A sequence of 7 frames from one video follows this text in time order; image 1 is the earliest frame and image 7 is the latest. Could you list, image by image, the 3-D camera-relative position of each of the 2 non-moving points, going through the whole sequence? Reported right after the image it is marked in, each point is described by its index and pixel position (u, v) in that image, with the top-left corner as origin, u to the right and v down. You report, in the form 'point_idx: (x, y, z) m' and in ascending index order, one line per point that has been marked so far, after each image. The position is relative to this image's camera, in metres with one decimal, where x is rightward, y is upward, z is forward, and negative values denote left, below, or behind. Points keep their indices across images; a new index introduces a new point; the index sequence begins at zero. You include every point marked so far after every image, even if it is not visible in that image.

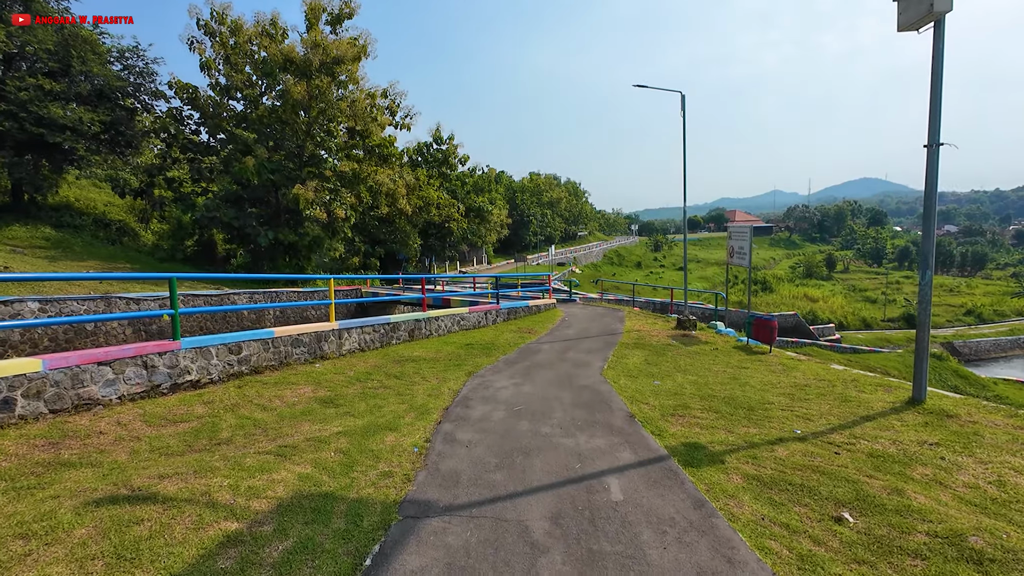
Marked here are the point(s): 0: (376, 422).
0: (-1.2, -1.2, +4.2) m
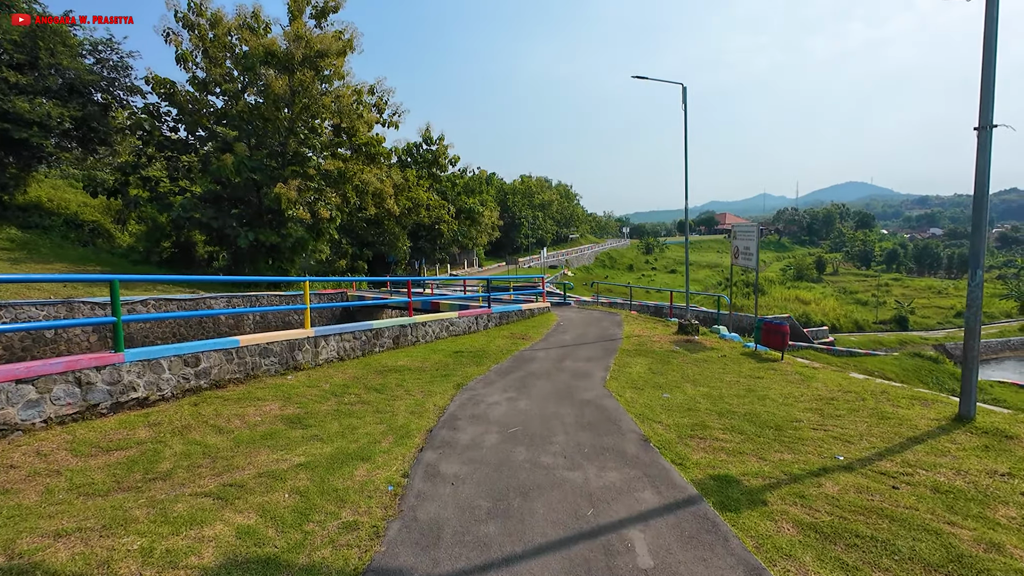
0: (-1.2, -1.2, +3.6) m
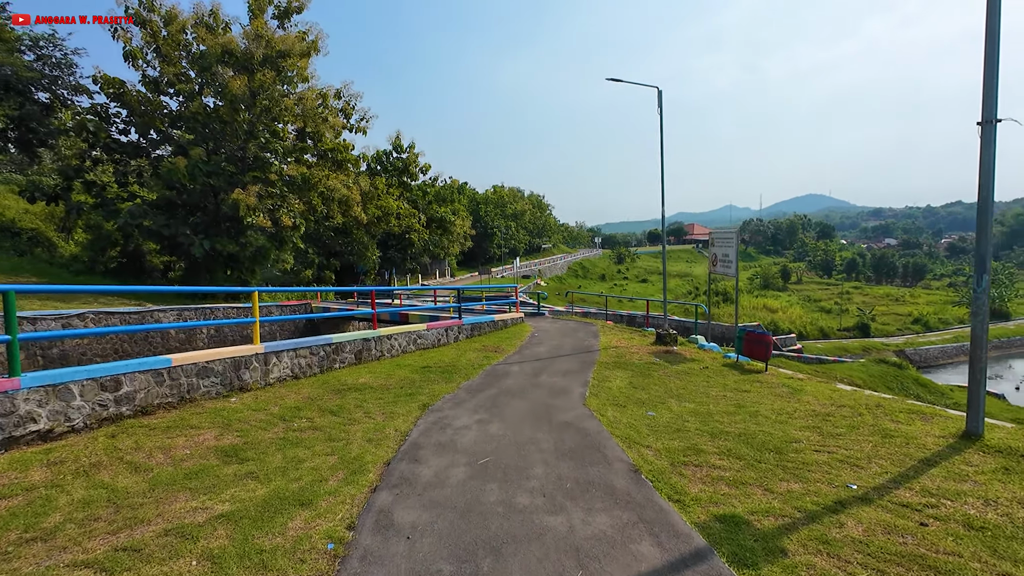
0: (-1.4, -1.3, +3.0) m
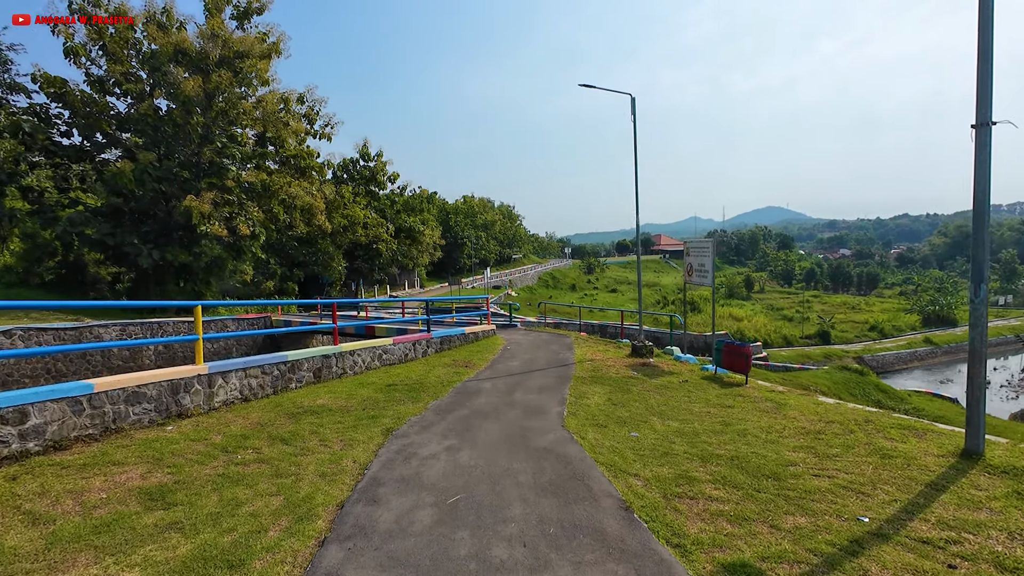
0: (-1.6, -1.4, +2.5) m
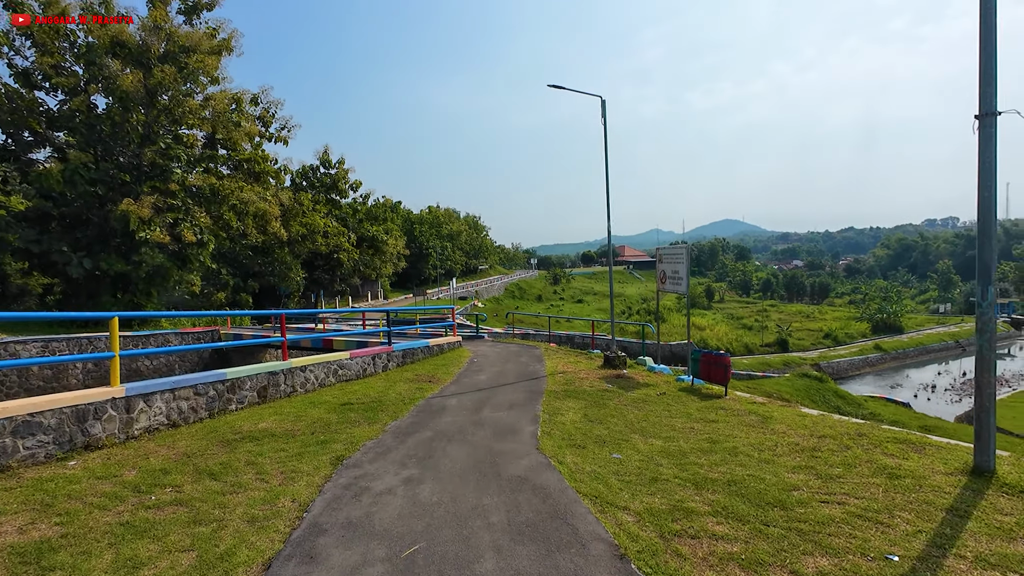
0: (-1.7, -1.4, +1.9) m
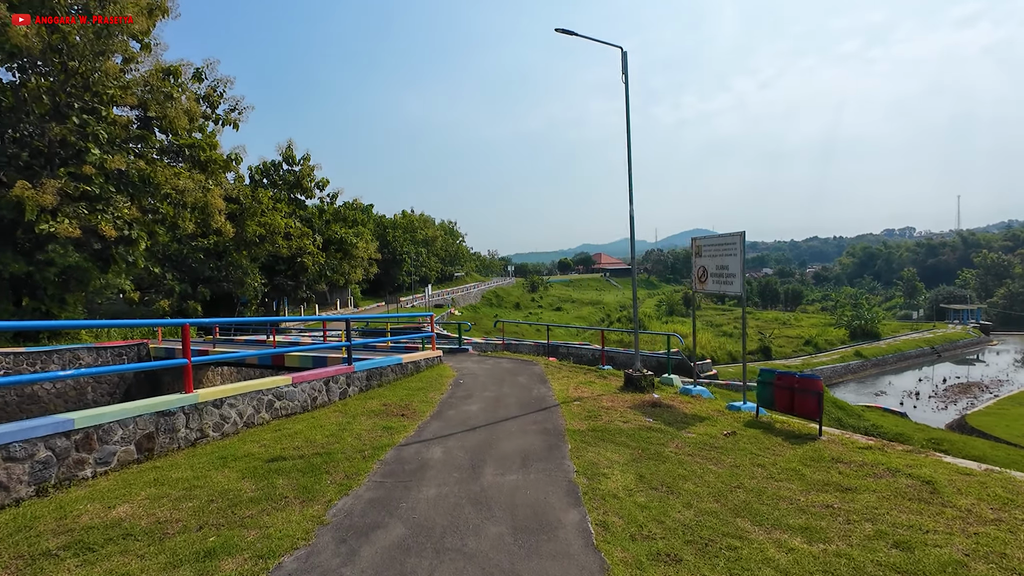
0: (-1.4, -1.3, -0.1) m
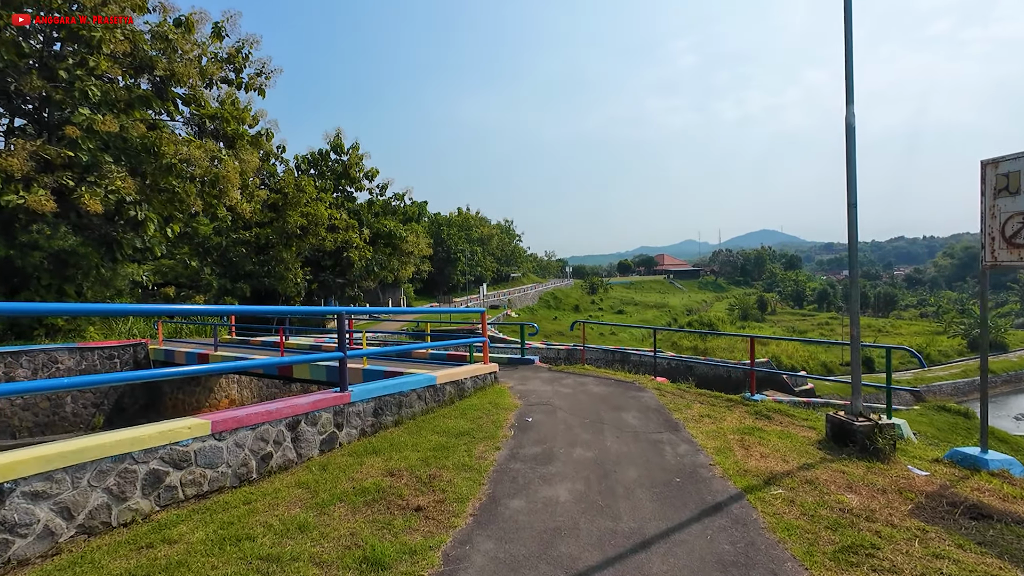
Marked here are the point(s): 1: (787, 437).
0: (-1.3, -1.0, -3.0) m
1: (+2.3, -1.2, +4.0) m
